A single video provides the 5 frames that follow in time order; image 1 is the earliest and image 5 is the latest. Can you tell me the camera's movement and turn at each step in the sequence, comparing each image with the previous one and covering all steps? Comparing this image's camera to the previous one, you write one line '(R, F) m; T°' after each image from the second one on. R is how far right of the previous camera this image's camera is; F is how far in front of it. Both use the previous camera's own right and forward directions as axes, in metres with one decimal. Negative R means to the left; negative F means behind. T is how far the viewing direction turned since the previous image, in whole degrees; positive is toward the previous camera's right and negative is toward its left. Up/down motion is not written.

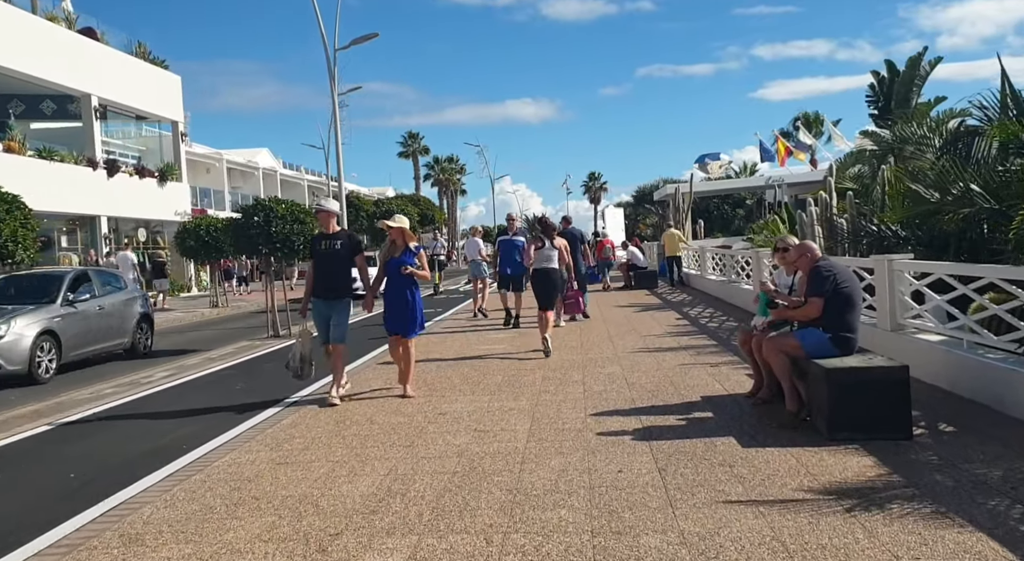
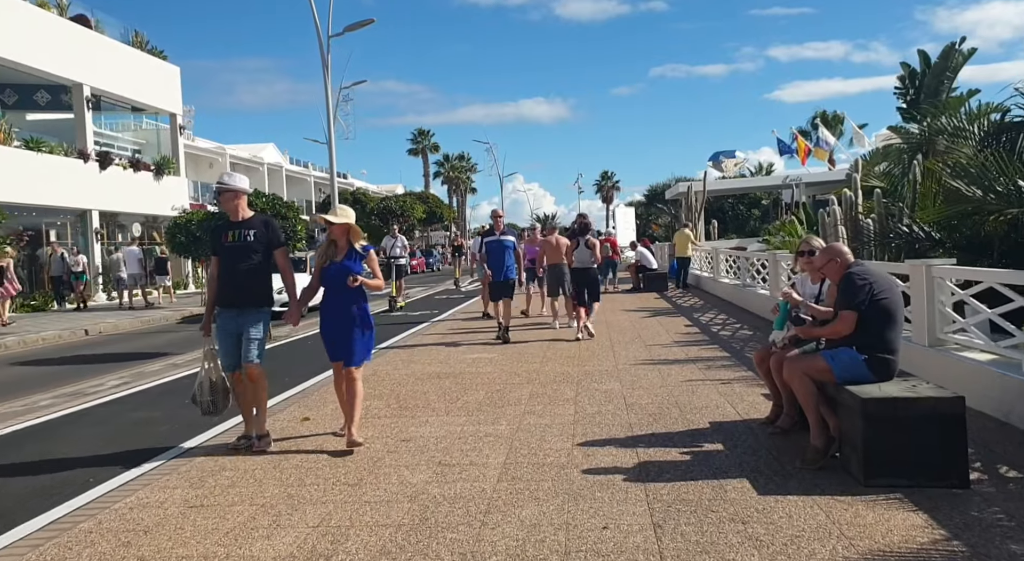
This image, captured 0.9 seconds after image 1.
(+0.2, +1.0) m; -1°
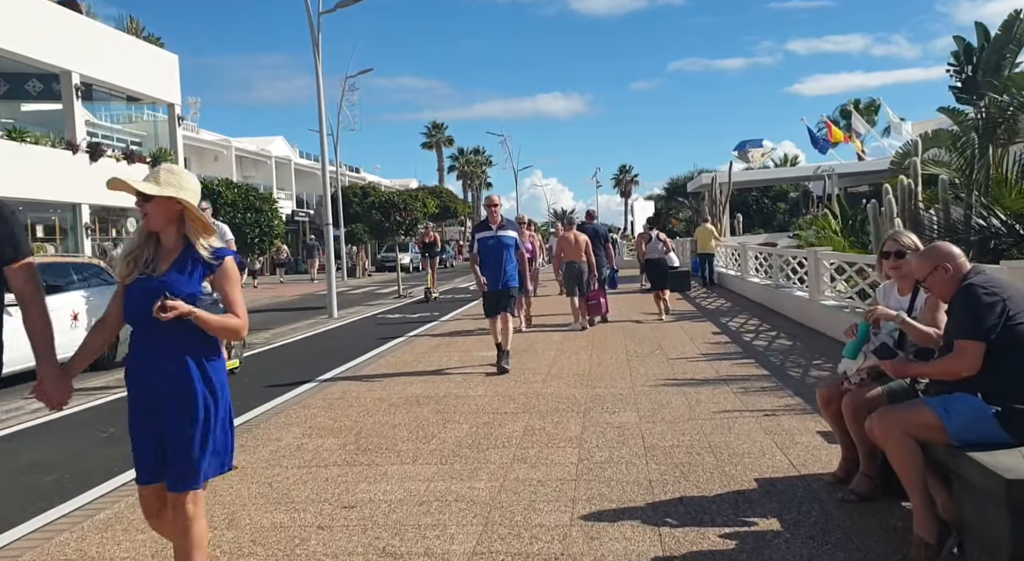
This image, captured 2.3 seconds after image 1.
(+0.2, +1.5) m; -1°
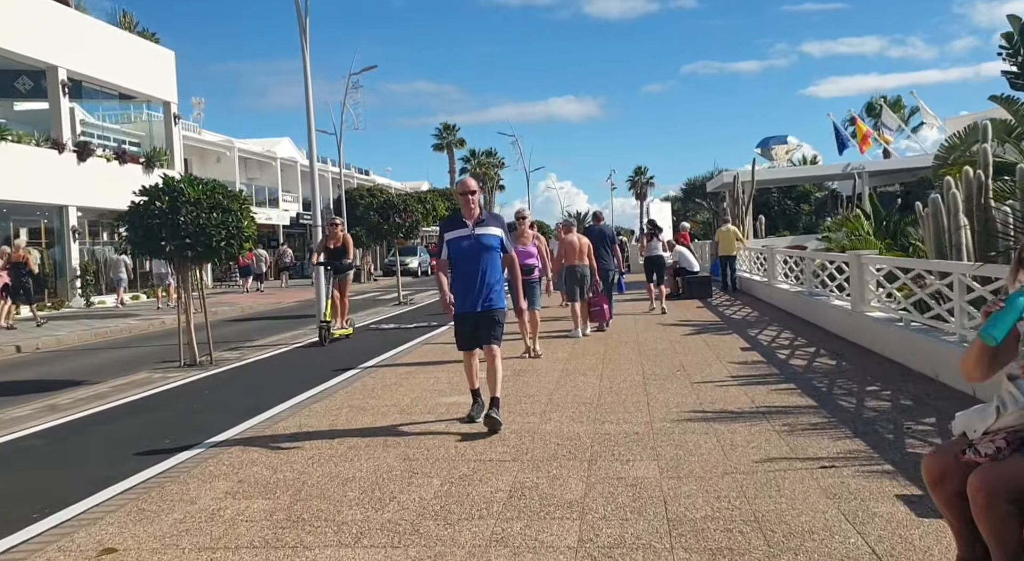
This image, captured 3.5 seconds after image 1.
(+0.2, +1.4) m; -1°
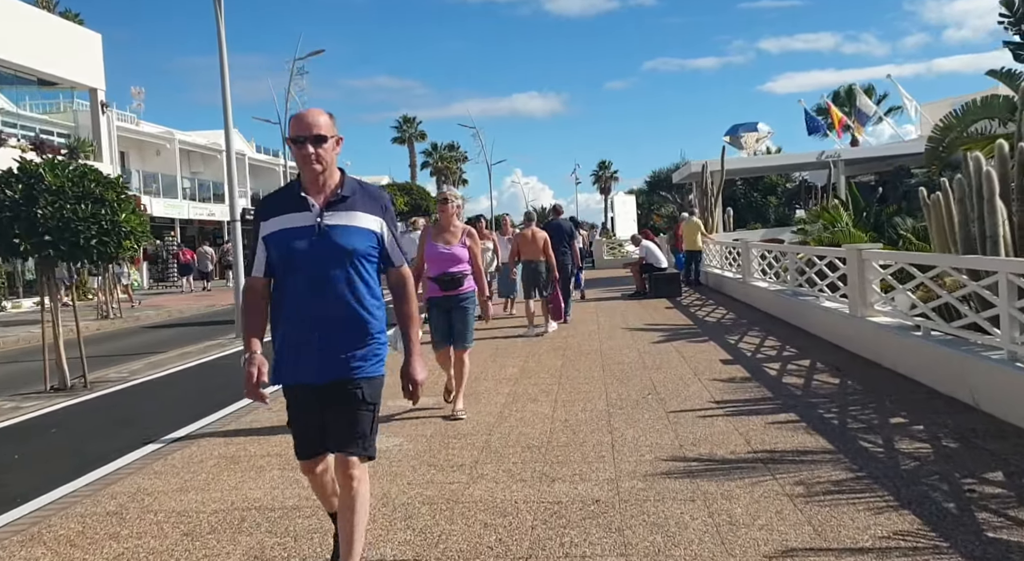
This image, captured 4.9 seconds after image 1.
(+0.3, +1.7) m; +2°
